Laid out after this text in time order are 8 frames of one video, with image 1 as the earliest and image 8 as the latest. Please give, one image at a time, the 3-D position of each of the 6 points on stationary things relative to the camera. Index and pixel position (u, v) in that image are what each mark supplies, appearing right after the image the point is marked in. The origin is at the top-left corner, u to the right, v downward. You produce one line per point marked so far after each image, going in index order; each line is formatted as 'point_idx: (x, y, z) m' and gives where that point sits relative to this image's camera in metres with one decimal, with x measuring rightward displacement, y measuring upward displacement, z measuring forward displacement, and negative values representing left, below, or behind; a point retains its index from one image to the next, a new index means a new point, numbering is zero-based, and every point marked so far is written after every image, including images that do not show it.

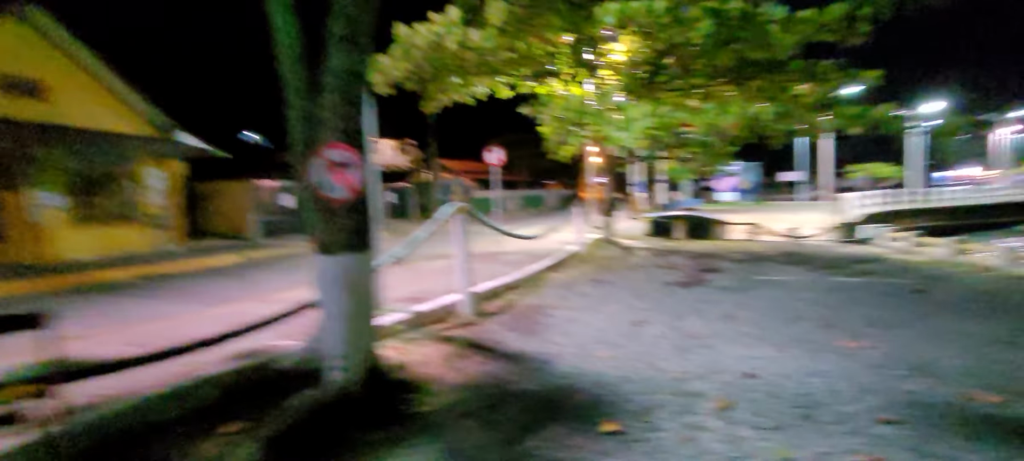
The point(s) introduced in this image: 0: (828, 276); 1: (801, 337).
0: (+7.1, -1.0, +10.9) m
1: (+4.0, -1.5, +6.7) m
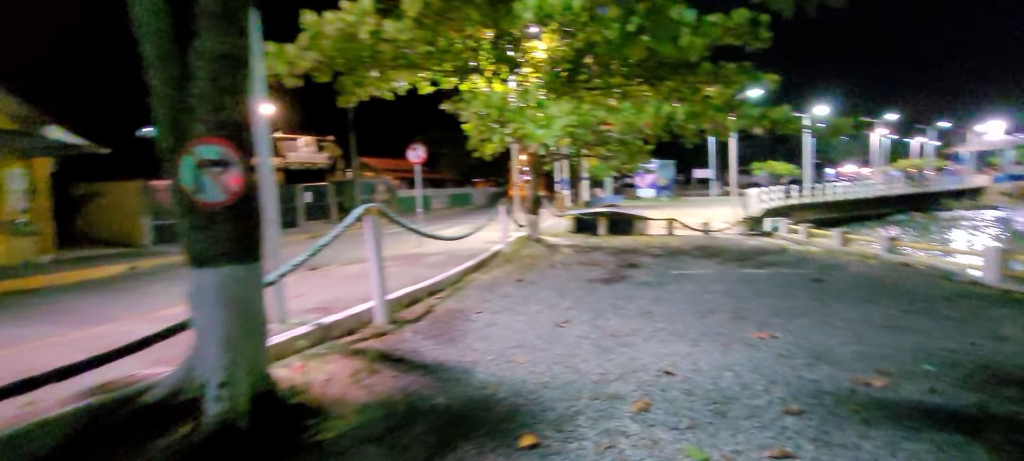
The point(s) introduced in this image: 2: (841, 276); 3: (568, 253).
0: (+5.4, -0.9, +11.6) m
1: (+2.9, -1.4, +6.9) m
2: (+7.2, -1.0, +10.5) m
3: (+1.7, -0.7, +14.4) m
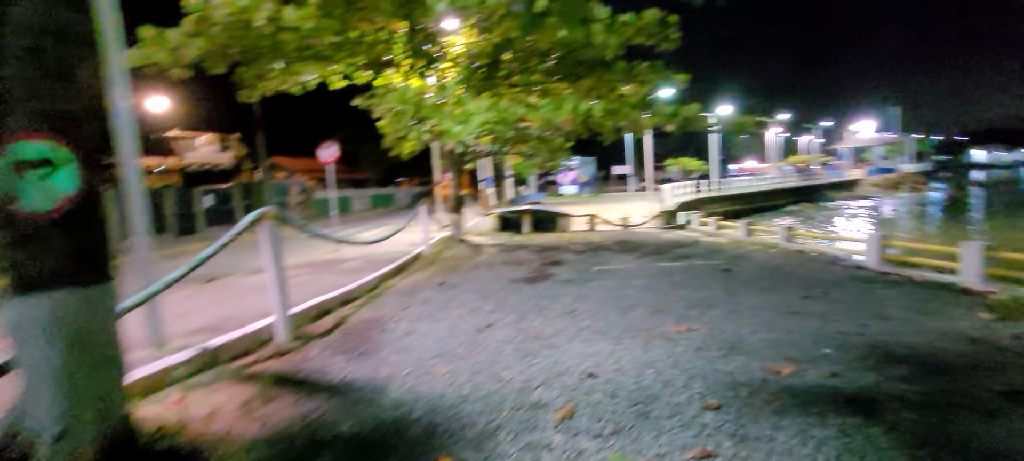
0: (+3.5, -0.8, +11.9) m
1: (+1.8, -1.4, +7.0) m
2: (+5.4, -0.8, +11.1) m
3: (-0.6, -0.7, +14.1) m
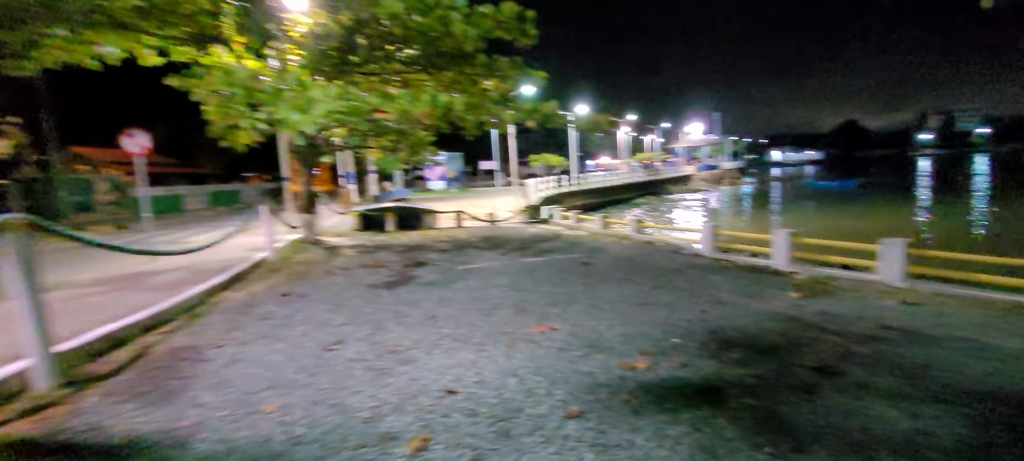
0: (+0.2, -0.7, +11.9) m
1: (-0.2, -1.4, +6.7) m
2: (+2.2, -0.7, +11.7) m
3: (-4.4, -0.7, +13.0) m
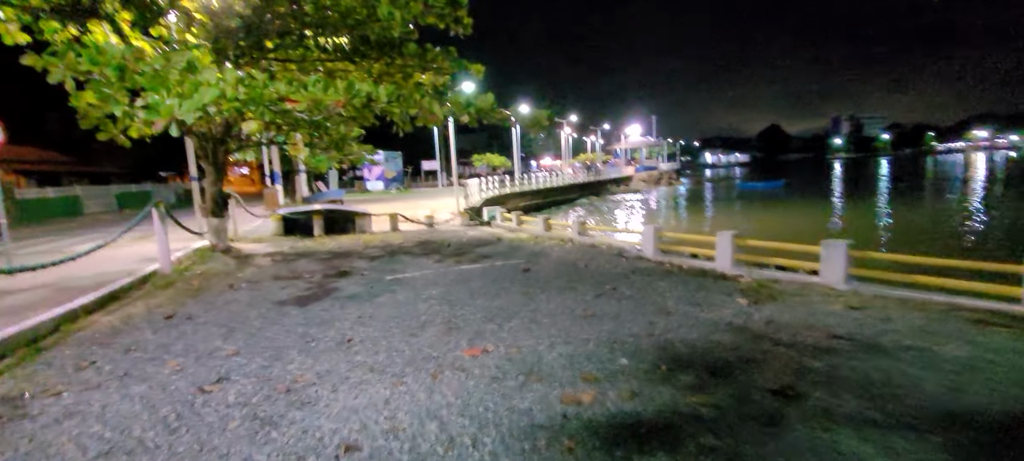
0: (-1.3, -0.8, +10.9) m
1: (-1.1, -1.5, +5.7) m
2: (+0.8, -0.8, +11.0) m
3: (-5.9, -0.8, +11.5) m
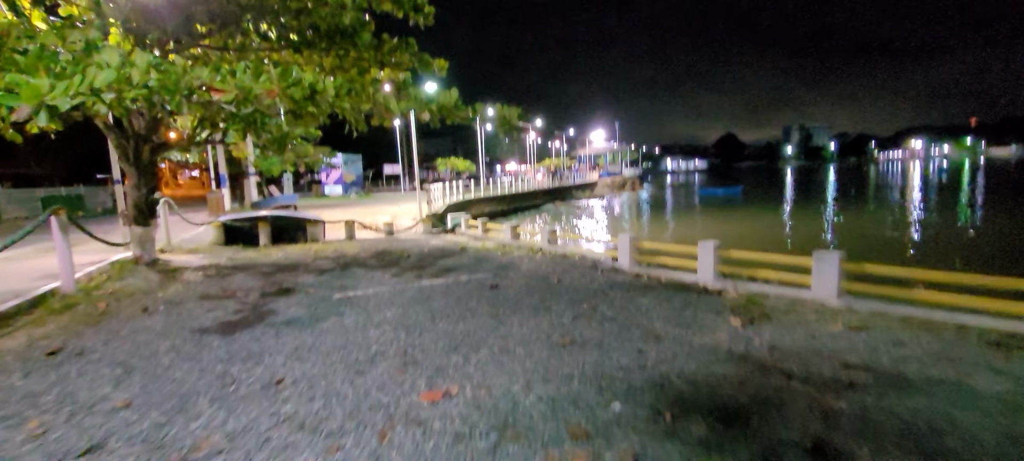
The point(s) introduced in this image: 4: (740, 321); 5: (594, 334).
0: (-2.0, -1.0, +9.8) m
1: (-1.4, -1.6, +4.6) m
2: (+0.1, -1.0, +10.0) m
3: (-6.7, -1.1, +10.0) m
4: (+3.4, -1.3, +7.1) m
5: (+1.1, -1.4, +6.5) m
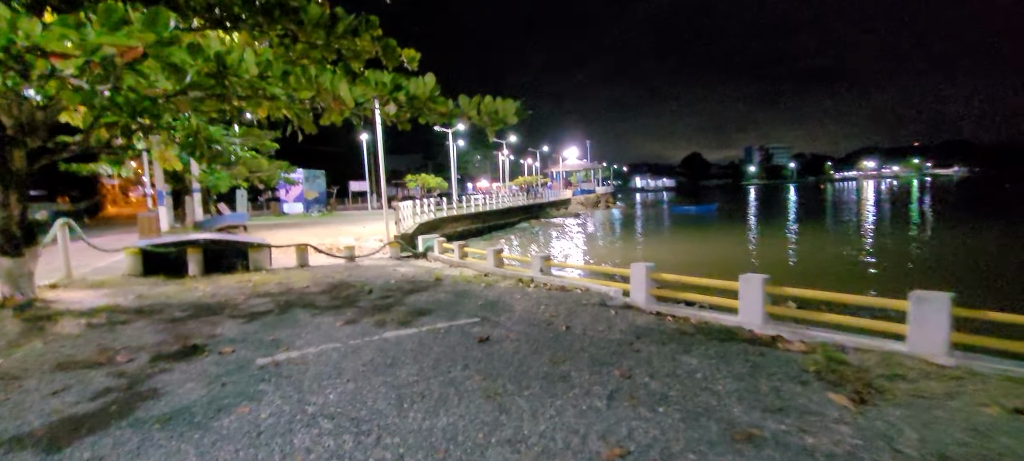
0: (-2.1, -1.5, +7.3) m
1: (-1.1, -1.9, +2.2) m
2: (0.0, -1.5, +7.6) m
3: (-6.8, -1.6, +7.3) m
4: (+3.4, -1.7, +5.0) m
5: (+1.2, -1.8, +4.2) m
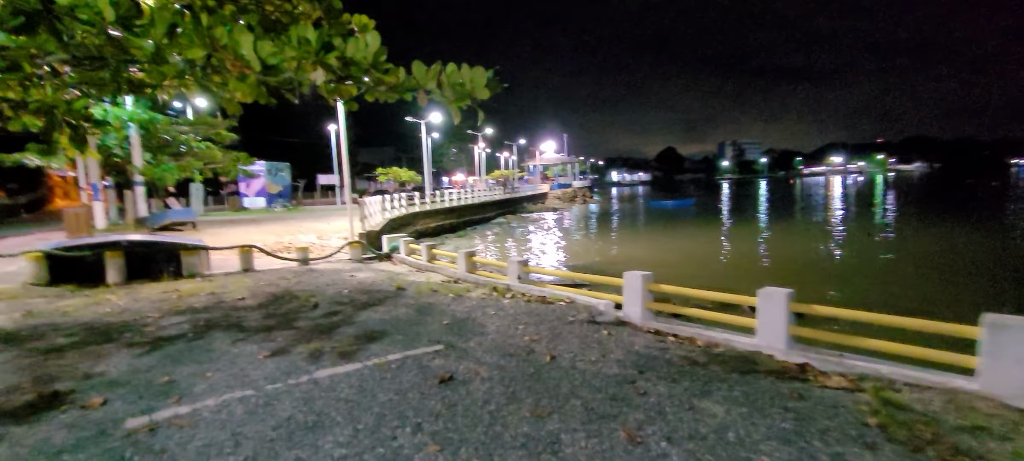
0: (-2.4, -1.6, +5.7) m
1: (-1.2, -2.1, +0.6) m
2: (-0.4, -1.5, +6.1) m
3: (-7.1, -1.7, +5.4) m
4: (+3.2, -1.8, +3.6) m
5: (+1.0, -1.9, +2.8) m
